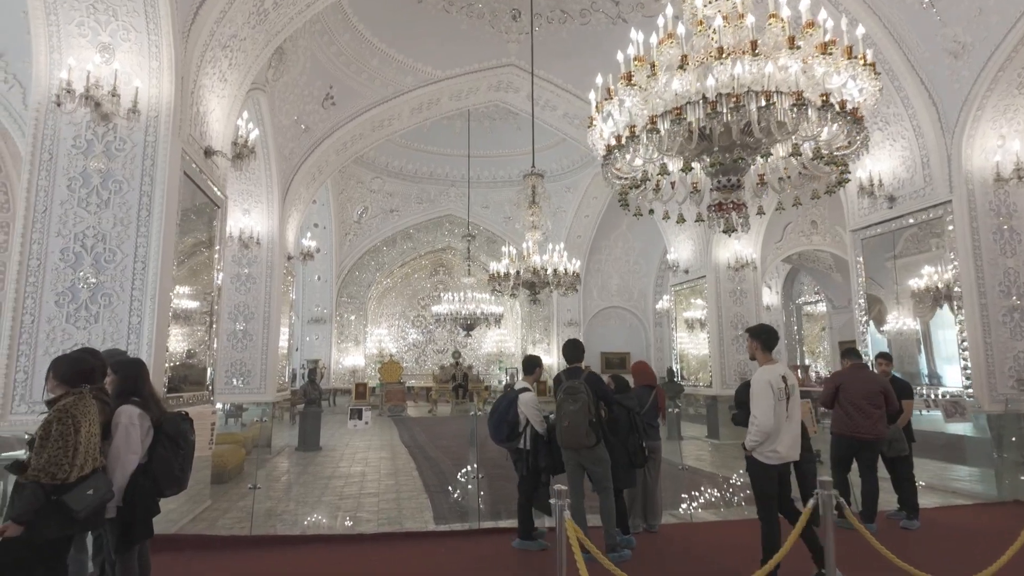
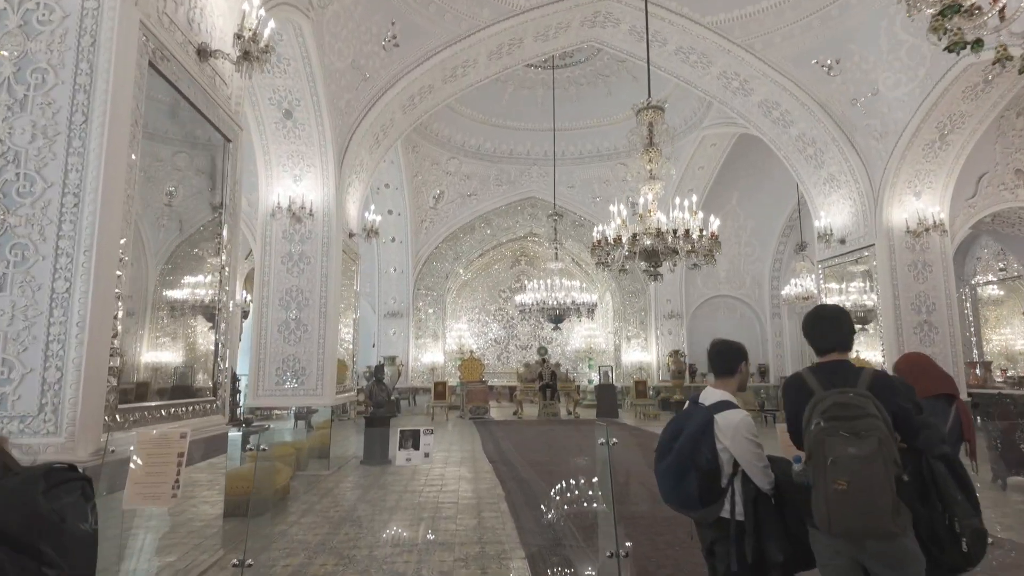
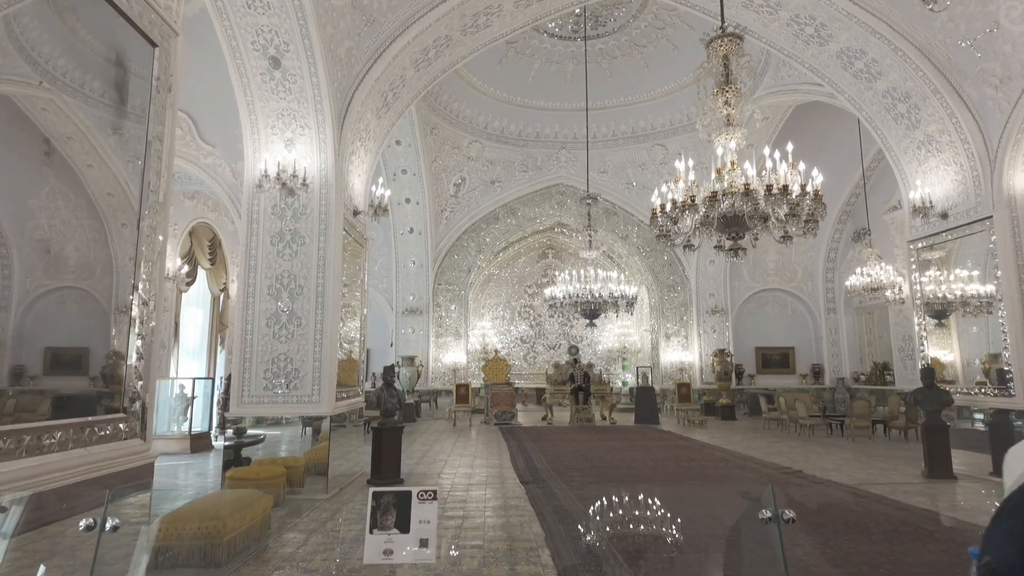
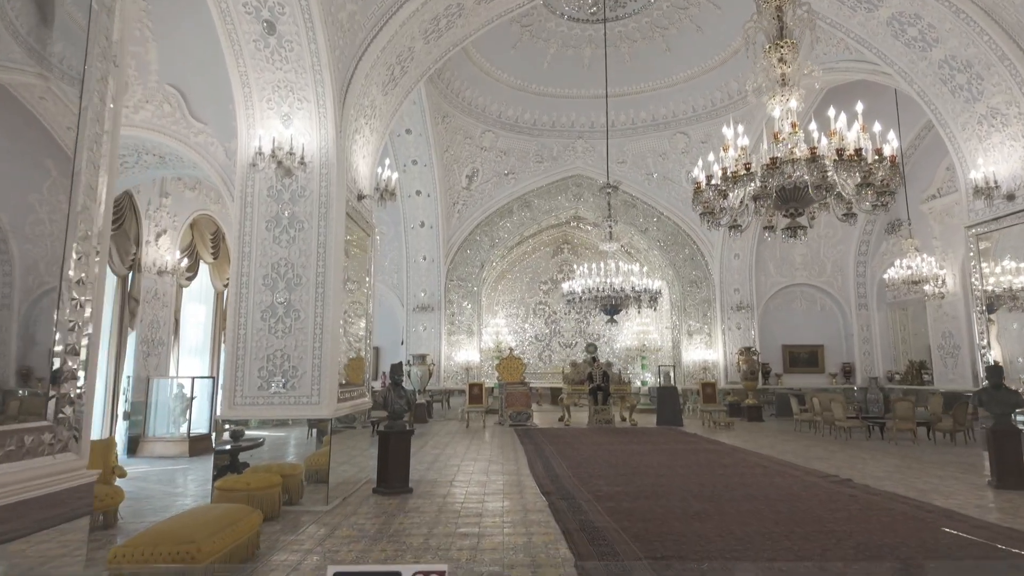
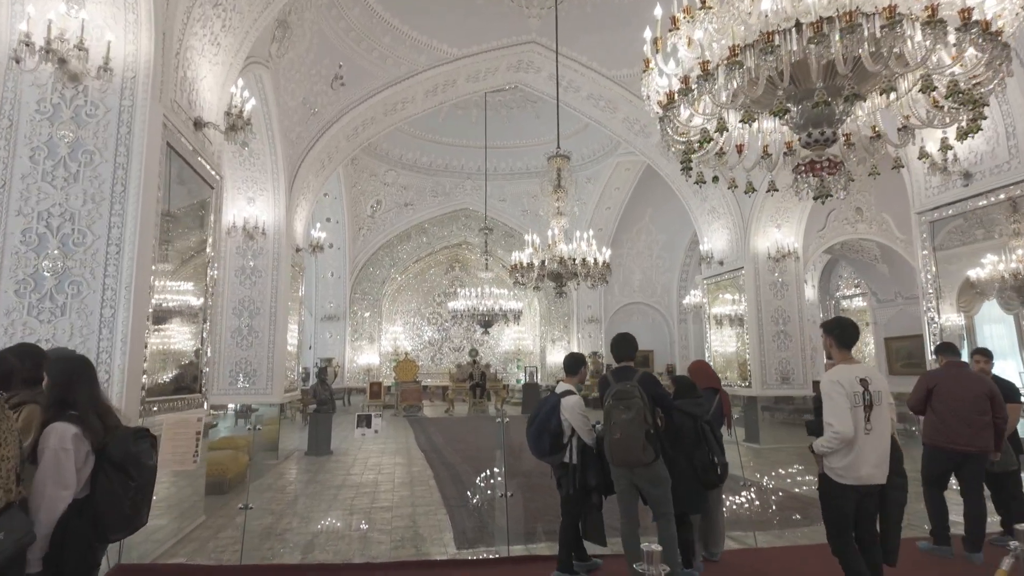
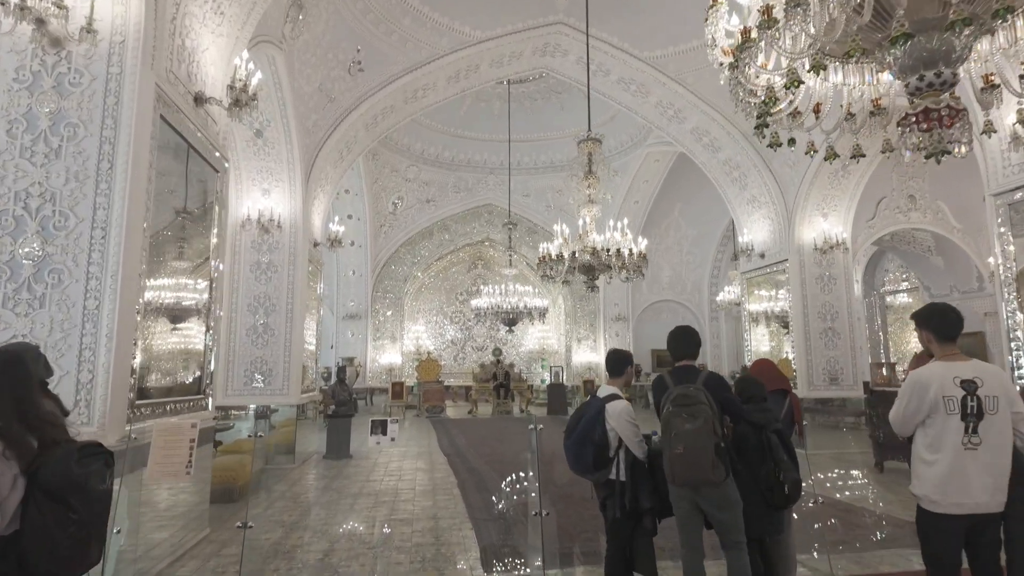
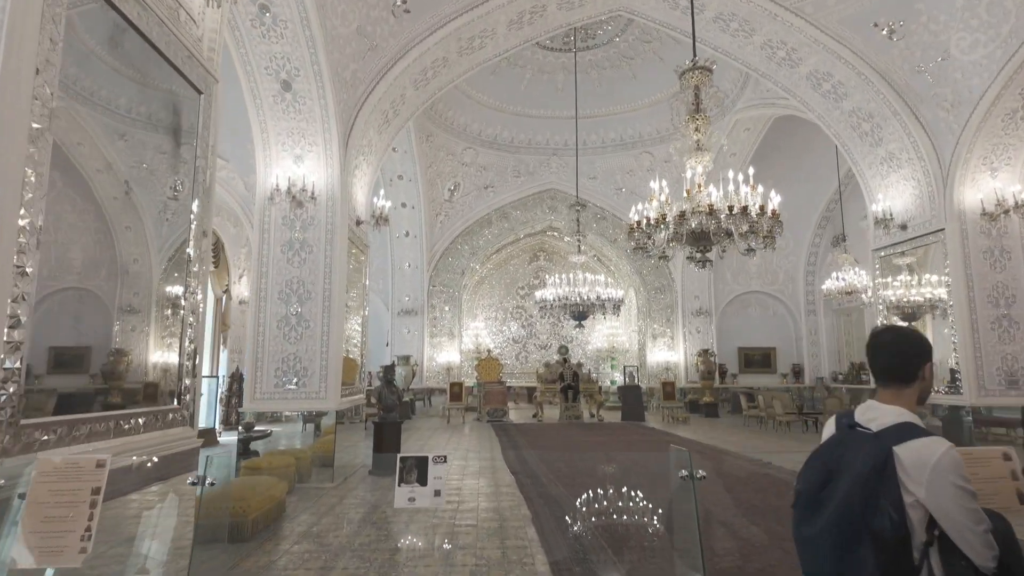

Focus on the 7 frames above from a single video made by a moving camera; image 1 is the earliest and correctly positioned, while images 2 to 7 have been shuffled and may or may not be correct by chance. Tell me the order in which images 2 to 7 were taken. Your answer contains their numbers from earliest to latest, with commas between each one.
5, 6, 2, 7, 3, 4
